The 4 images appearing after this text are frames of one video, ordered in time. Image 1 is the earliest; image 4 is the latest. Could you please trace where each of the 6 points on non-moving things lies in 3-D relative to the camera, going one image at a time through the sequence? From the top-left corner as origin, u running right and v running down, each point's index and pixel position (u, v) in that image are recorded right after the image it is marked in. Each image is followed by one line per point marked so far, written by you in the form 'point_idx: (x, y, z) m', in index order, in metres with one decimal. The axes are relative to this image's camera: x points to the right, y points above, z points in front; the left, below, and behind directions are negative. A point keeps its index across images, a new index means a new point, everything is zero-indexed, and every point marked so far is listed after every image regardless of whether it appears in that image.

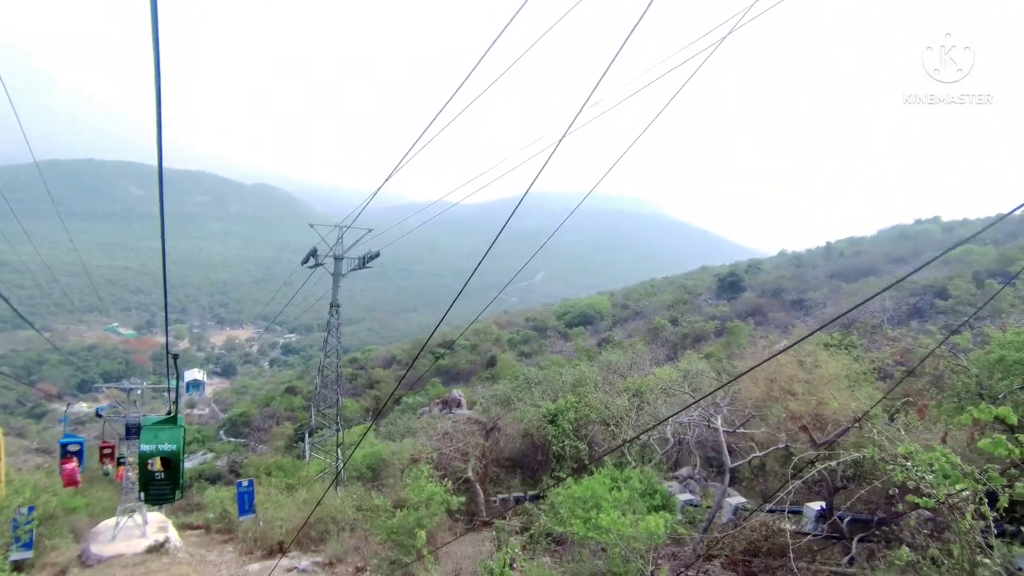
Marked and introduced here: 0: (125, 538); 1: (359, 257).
0: (-7.4, -4.8, +10.9) m
1: (-5.2, +1.0, +19.5) m
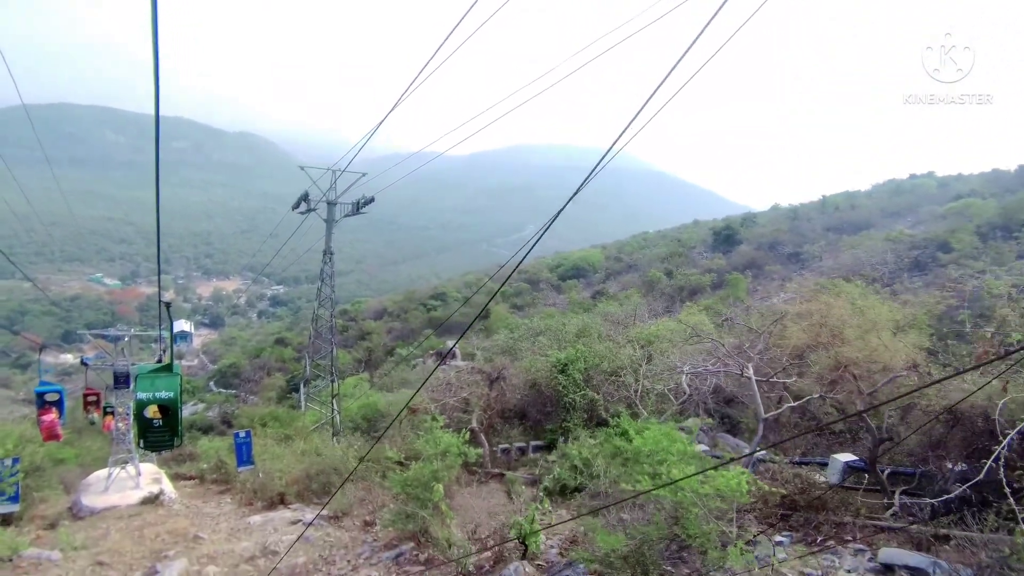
0: (-7.3, -3.7, +10.5) m
1: (-5.2, +2.8, +18.7) m
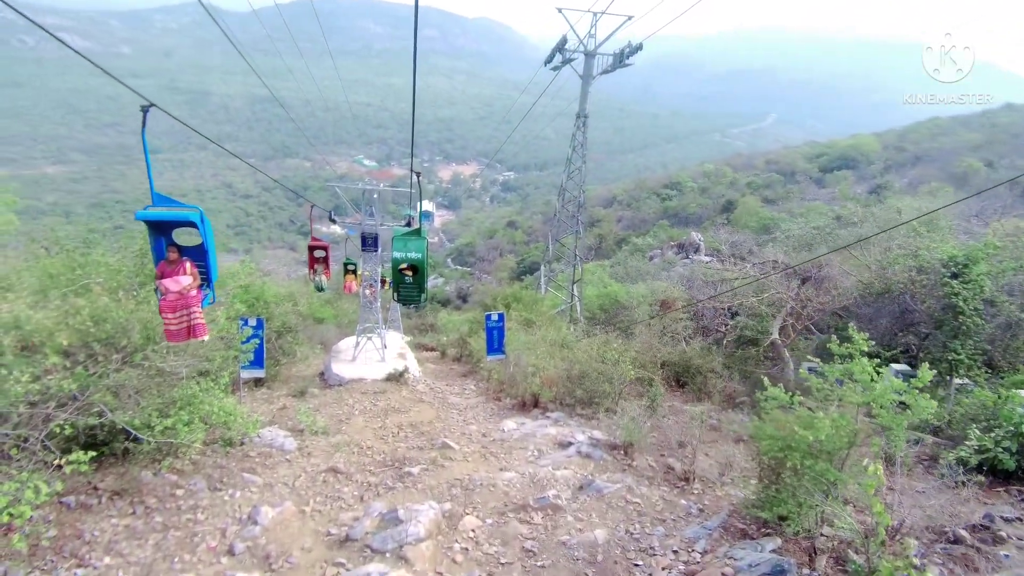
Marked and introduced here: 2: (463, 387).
0: (-2.5, -1.2, +9.7) m
1: (+2.7, +6.3, +15.2) m
2: (-0.8, -1.6, +9.3) m
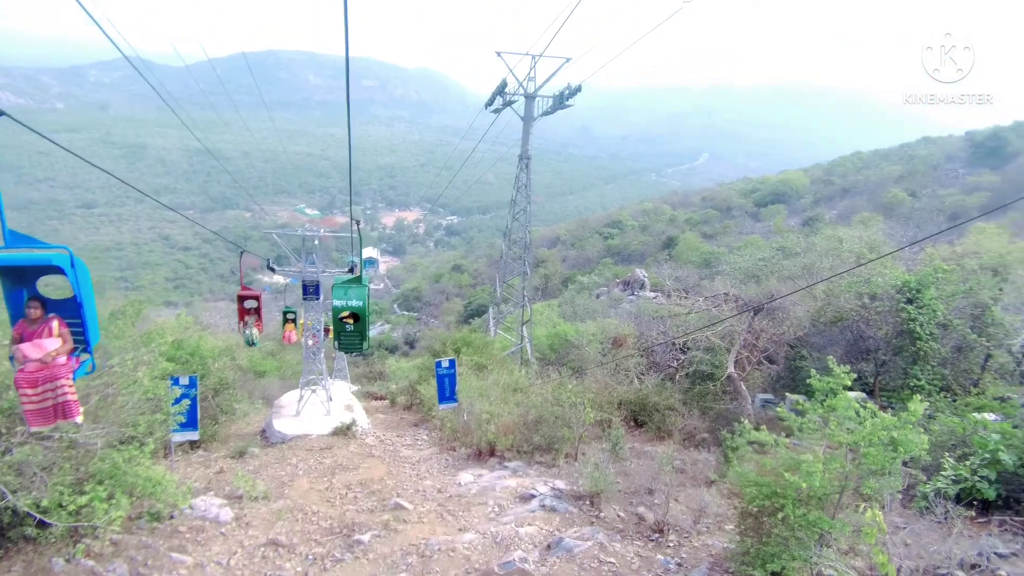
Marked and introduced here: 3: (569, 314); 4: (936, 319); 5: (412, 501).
0: (-3.2, -2.0, +9.0) m
1: (+1.1, +5.3, +15.5) m
2: (-1.5, -2.3, +8.8) m
3: (+2.0, -0.9, +19.2) m
4: (+5.6, -0.5, +7.8) m
5: (-1.0, -2.1, +5.6) m
